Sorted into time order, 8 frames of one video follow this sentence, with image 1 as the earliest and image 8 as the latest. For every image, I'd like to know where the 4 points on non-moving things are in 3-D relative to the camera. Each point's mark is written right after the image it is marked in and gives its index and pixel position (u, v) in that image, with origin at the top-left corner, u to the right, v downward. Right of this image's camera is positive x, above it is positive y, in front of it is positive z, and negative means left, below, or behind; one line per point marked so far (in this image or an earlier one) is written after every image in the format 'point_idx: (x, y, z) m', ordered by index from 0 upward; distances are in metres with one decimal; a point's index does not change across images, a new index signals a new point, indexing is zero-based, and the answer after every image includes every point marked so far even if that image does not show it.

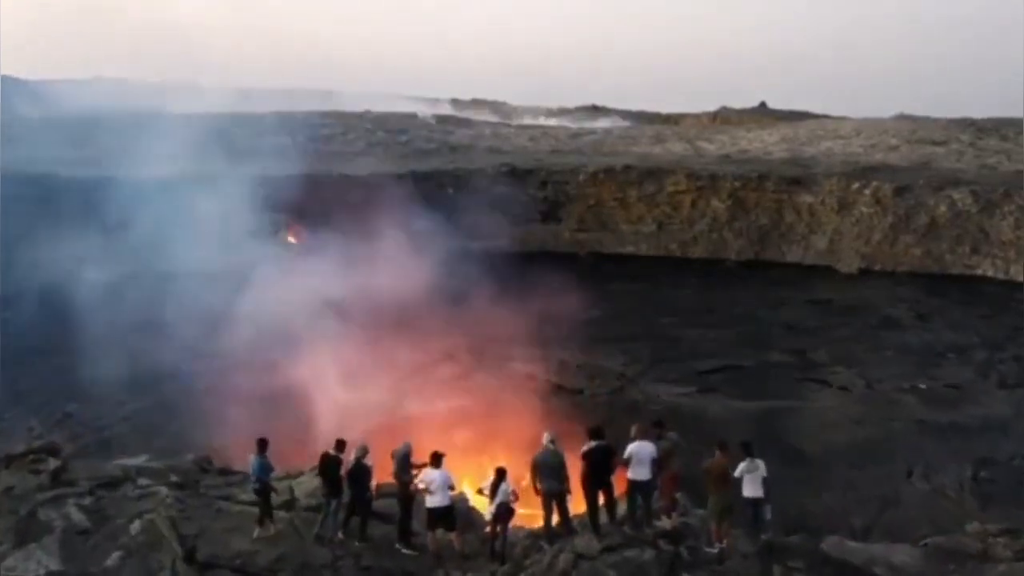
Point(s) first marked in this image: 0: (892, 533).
0: (+4.9, -3.2, +16.7) m
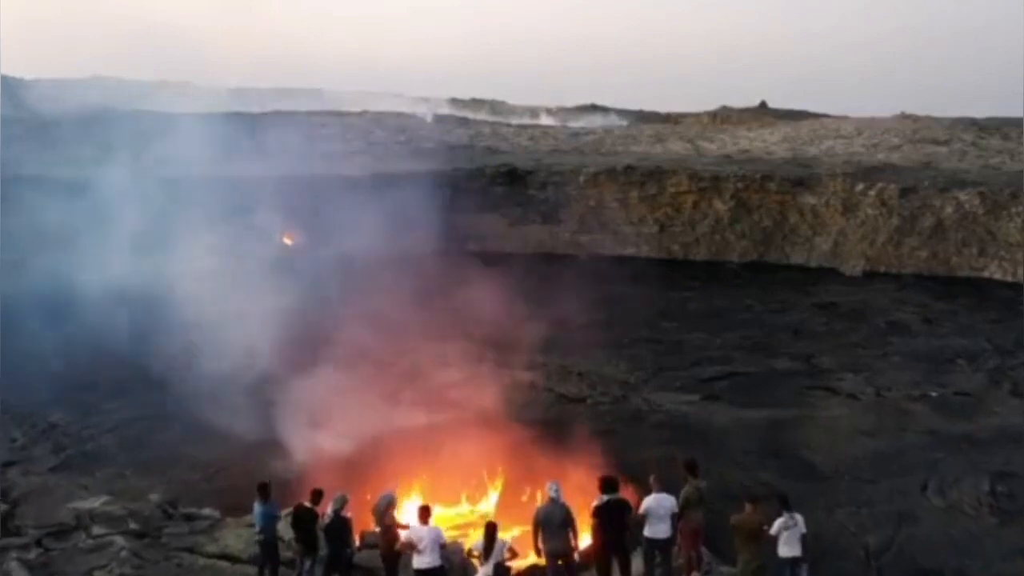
0: (+4.9, -3.3, +15.9) m
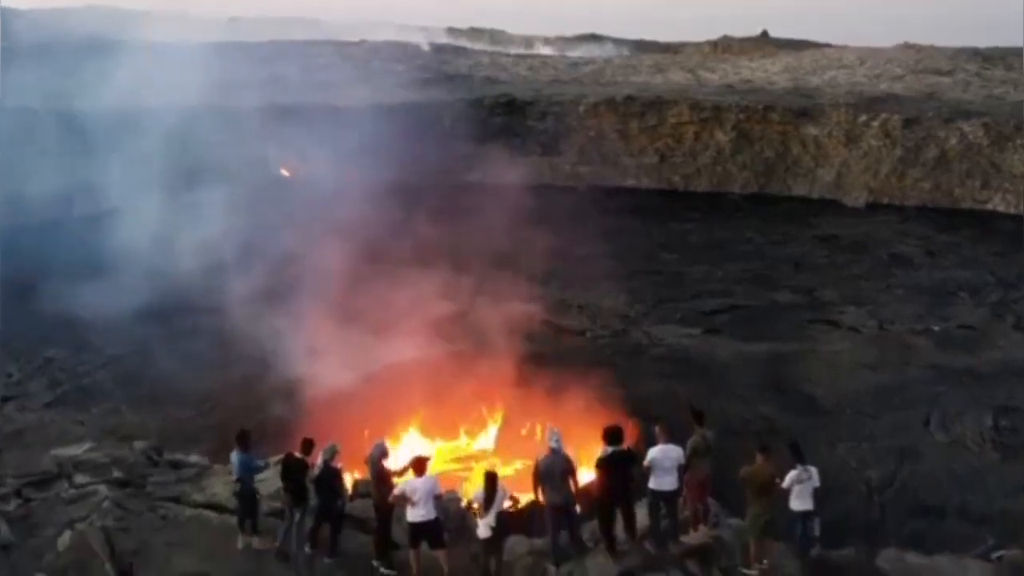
0: (+4.9, -2.5, +15.8) m
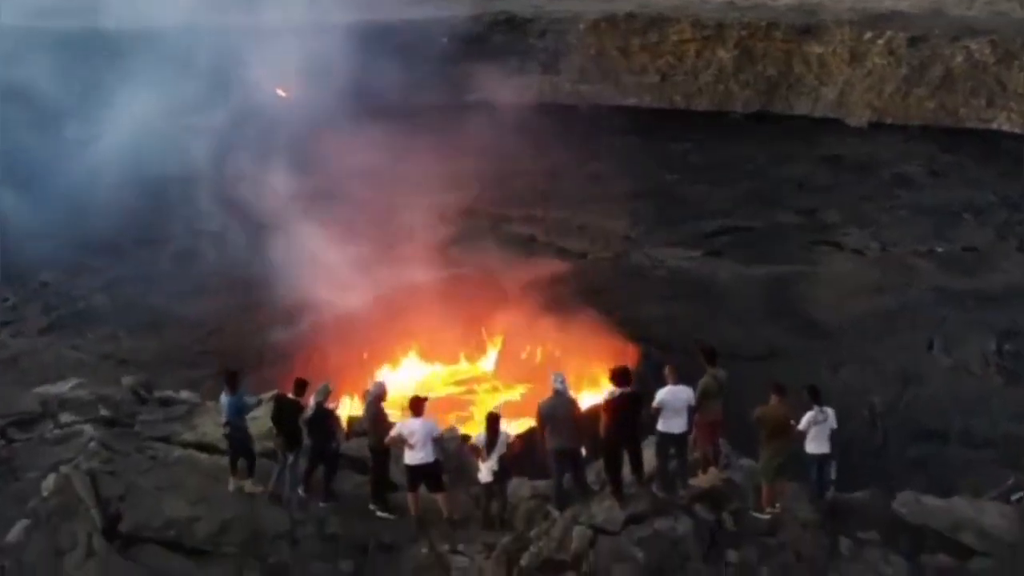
0: (+4.9, -1.5, +15.7) m
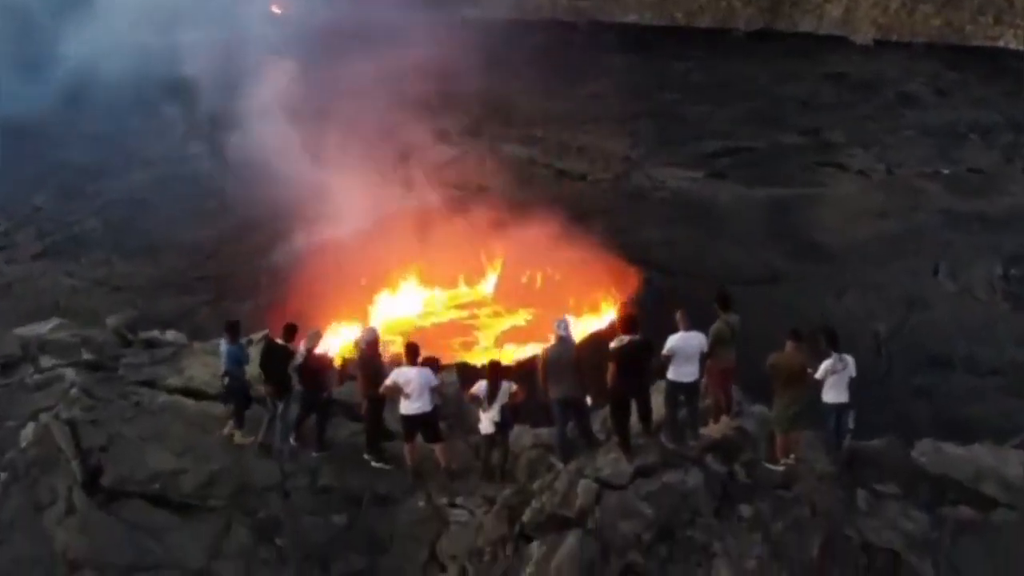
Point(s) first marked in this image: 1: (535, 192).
0: (+4.9, -0.6, +15.5) m
1: (+0.4, +1.4, +19.8) m
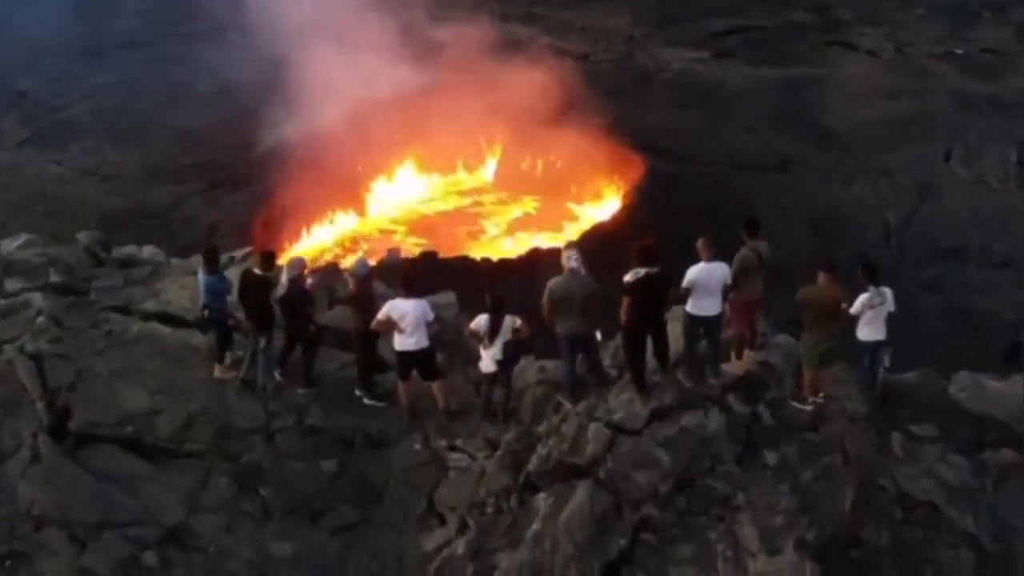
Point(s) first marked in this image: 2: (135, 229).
0: (+4.9, +0.7, +15.1) m
1: (+0.4, +3.2, +19.2) m
2: (-4.5, +0.7, +15.1) m
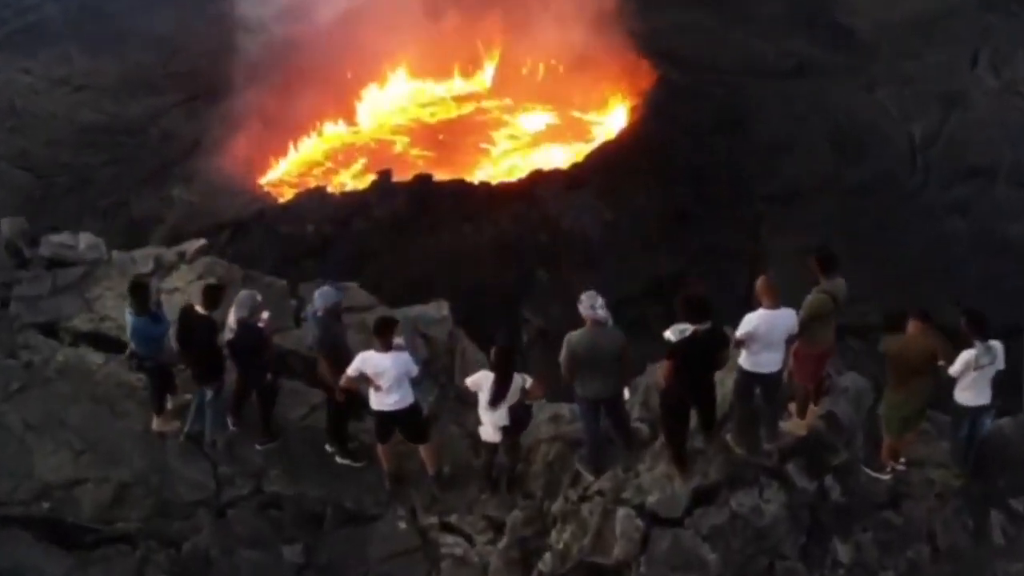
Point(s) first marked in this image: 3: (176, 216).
0: (+4.9, +1.6, +14.2) m
1: (+0.4, +4.4, +18.0) m
2: (-4.5, +1.6, +14.2) m
3: (-3.3, +0.7, +12.6) m
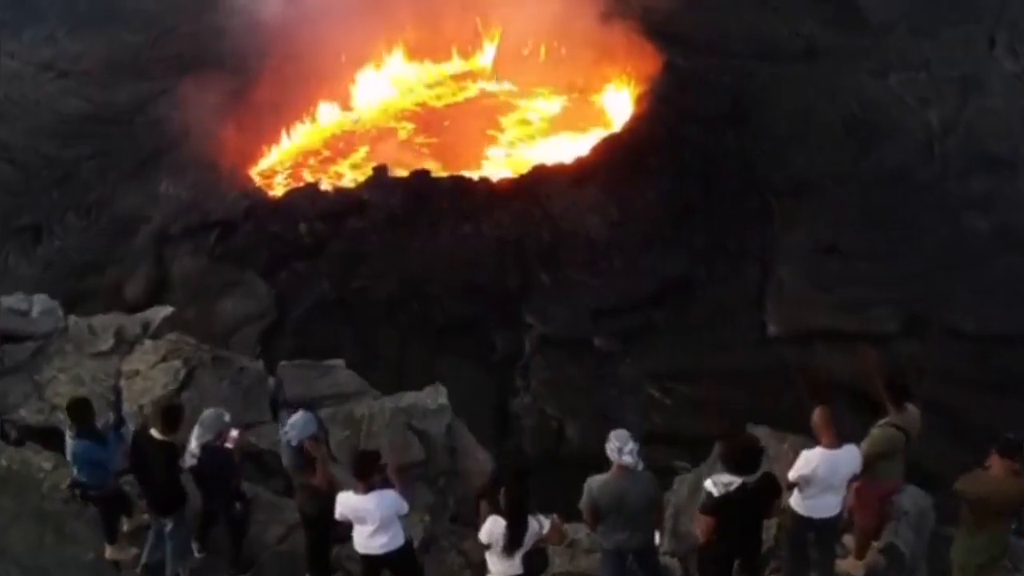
0: (+4.9, +1.6, +13.7) m
1: (+0.4, +4.6, +17.4) m
2: (-4.5, +1.7, +13.7) m
3: (-3.3, +0.7, +12.1) m
